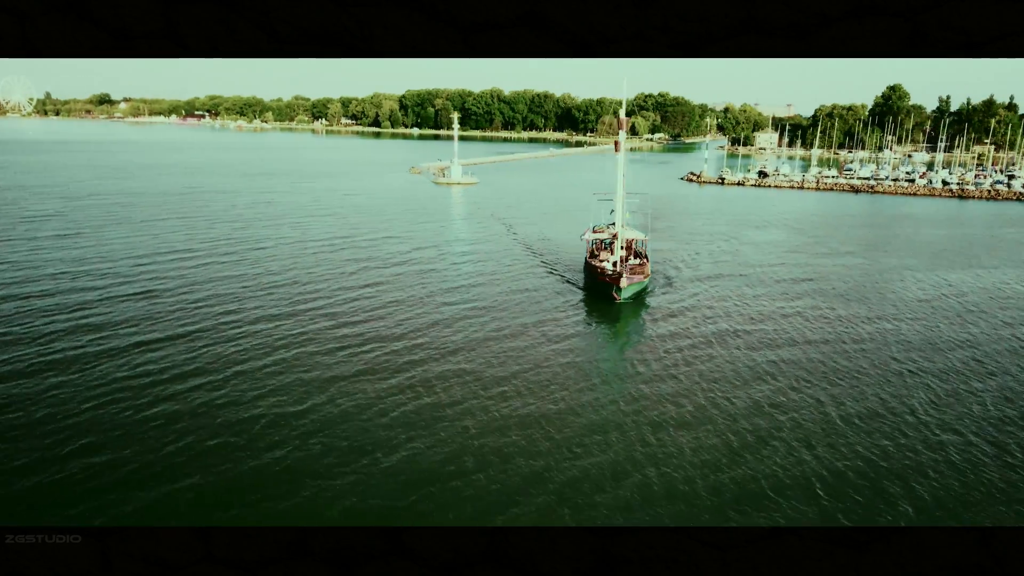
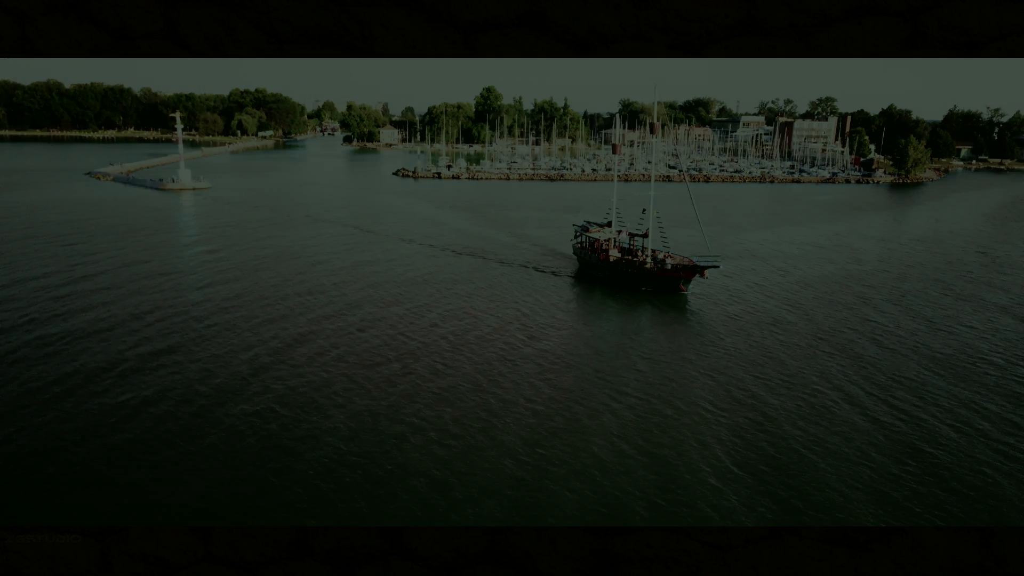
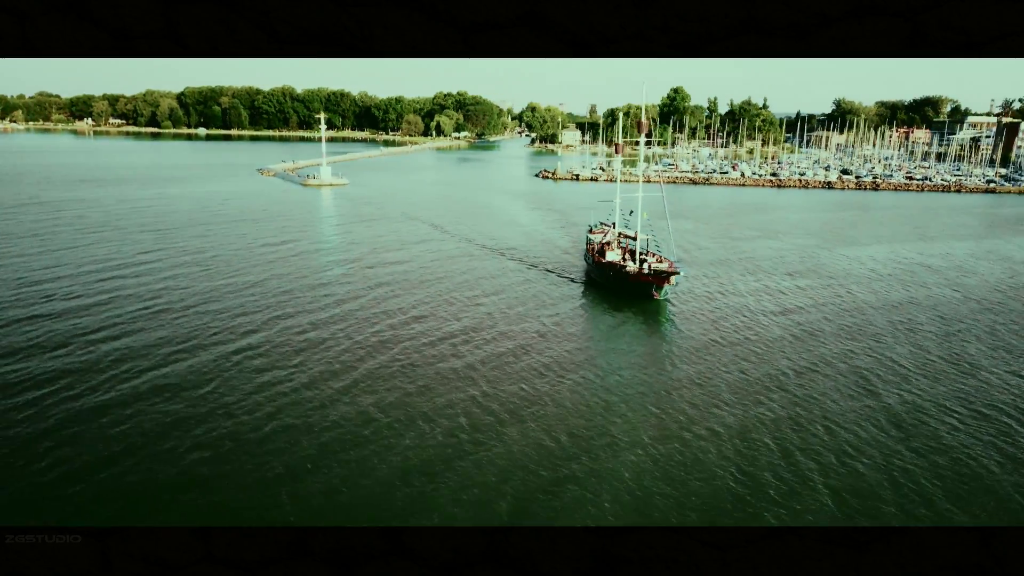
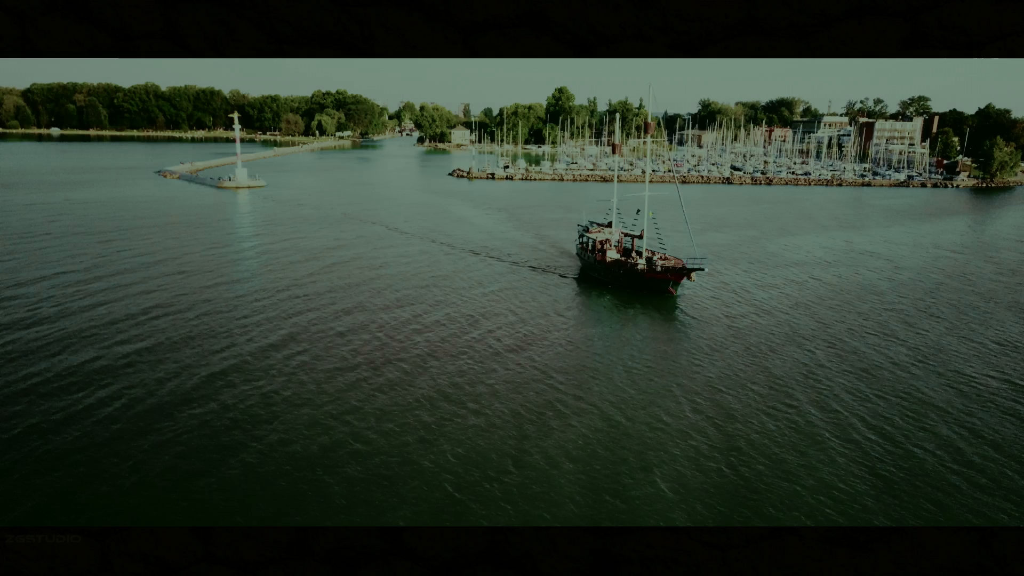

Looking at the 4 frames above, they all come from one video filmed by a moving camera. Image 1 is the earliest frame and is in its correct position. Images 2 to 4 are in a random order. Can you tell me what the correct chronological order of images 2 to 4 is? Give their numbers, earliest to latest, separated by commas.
3, 4, 2
